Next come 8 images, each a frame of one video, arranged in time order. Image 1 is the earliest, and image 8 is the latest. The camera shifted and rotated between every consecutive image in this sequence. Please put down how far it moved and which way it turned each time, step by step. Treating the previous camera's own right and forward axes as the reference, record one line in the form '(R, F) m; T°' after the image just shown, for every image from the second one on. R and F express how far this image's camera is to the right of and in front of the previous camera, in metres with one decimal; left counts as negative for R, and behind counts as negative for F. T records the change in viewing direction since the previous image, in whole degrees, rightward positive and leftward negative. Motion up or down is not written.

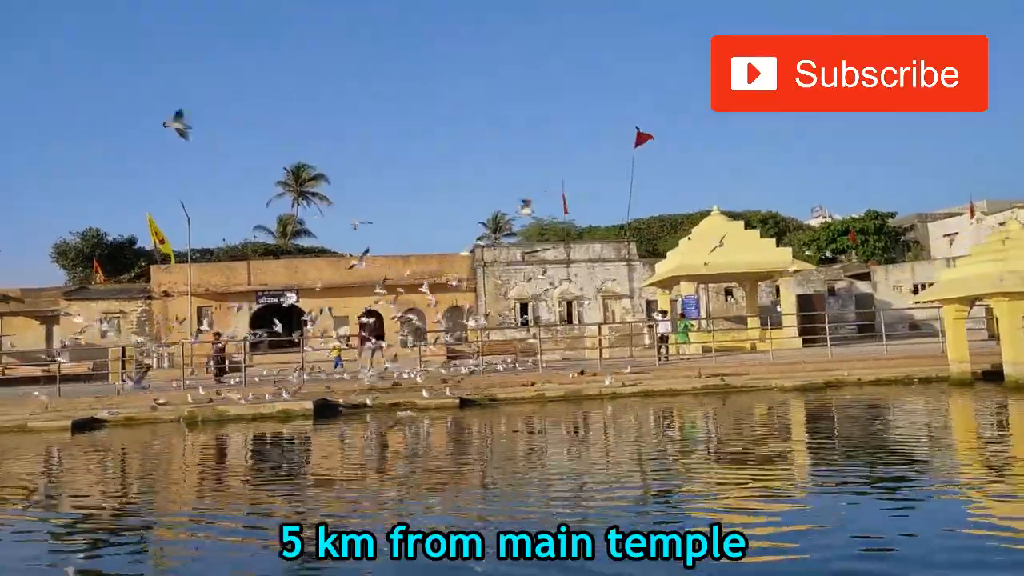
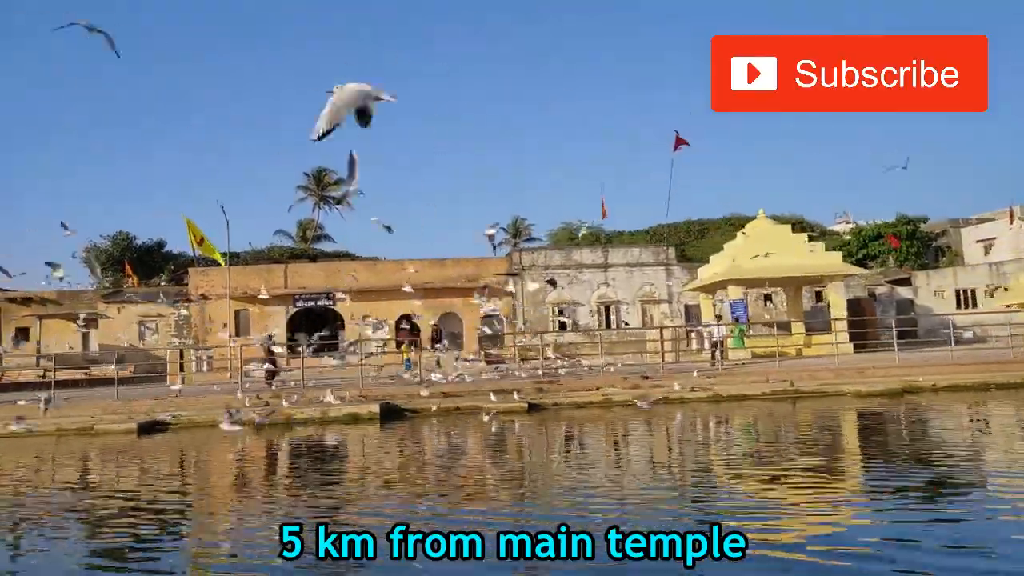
(-1.1, +0.2) m; -1°
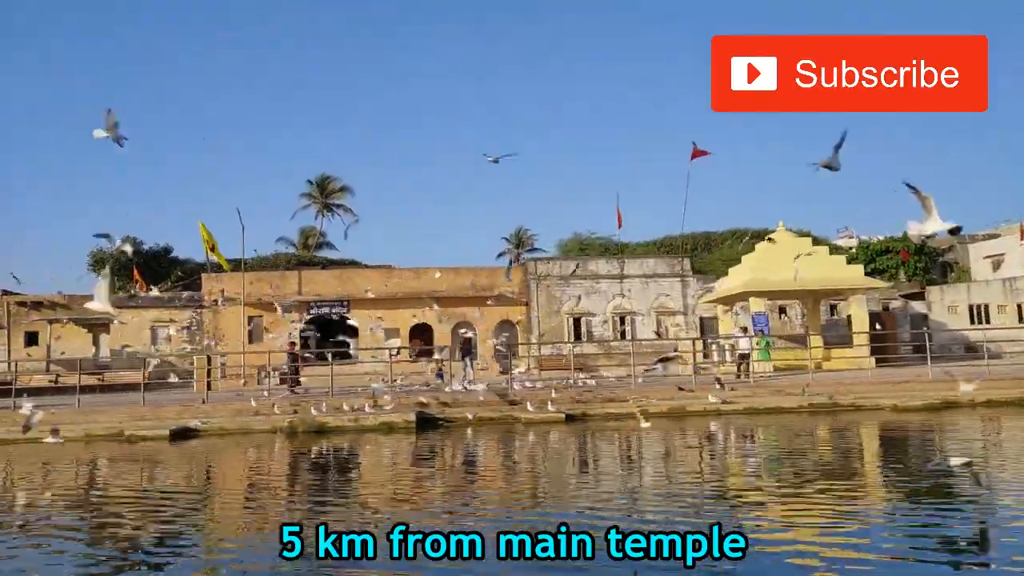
(-0.8, +0.2) m; +1°
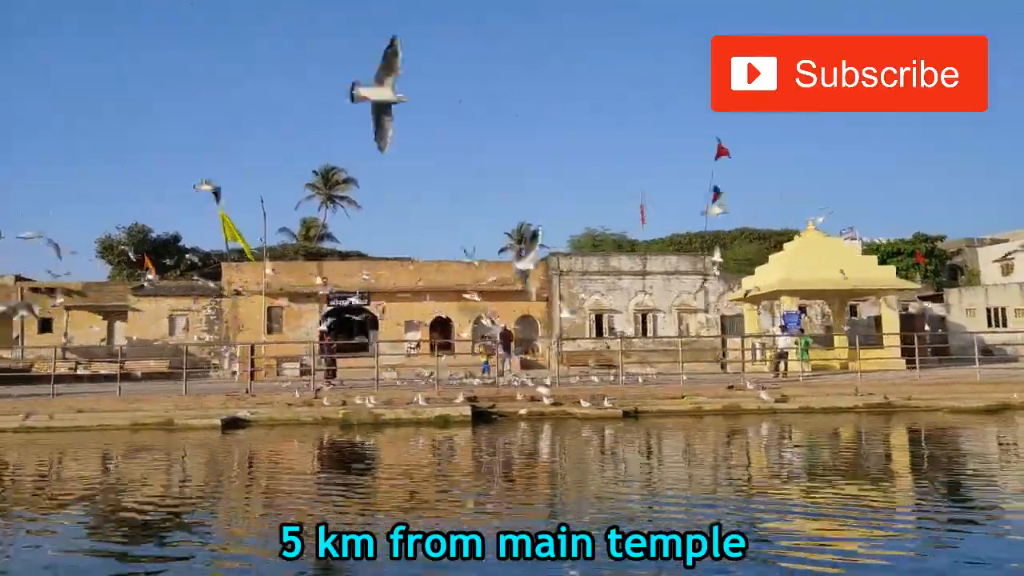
(-1.3, +0.2) m; +1°
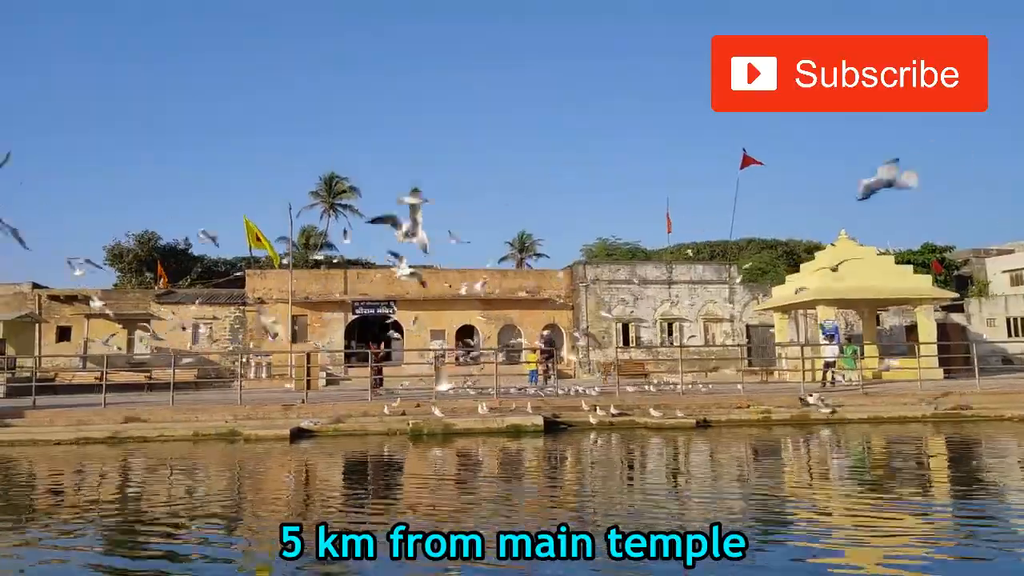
(-1.6, +0.3) m; +1°
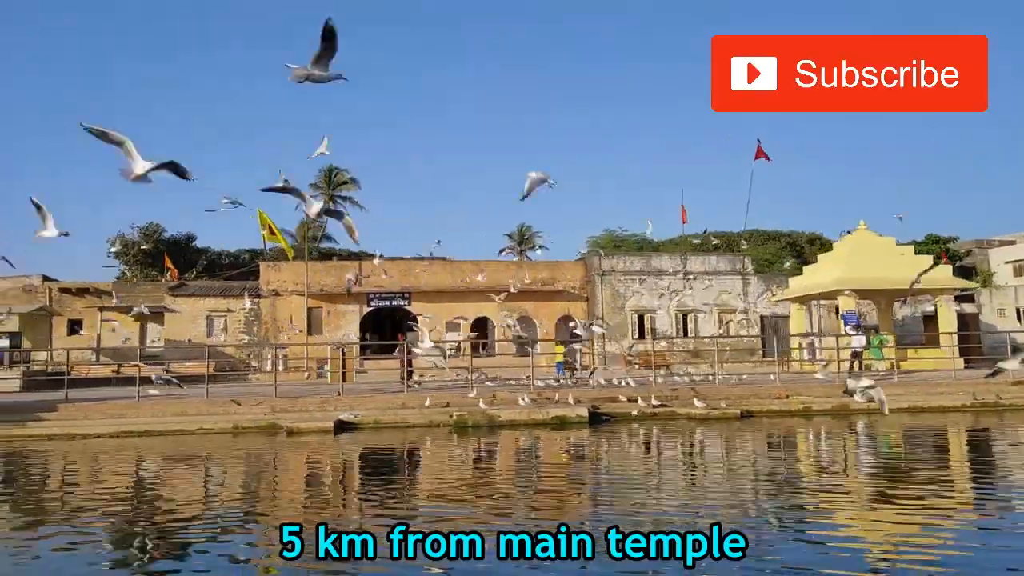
(-0.9, +0.1) m; +1°
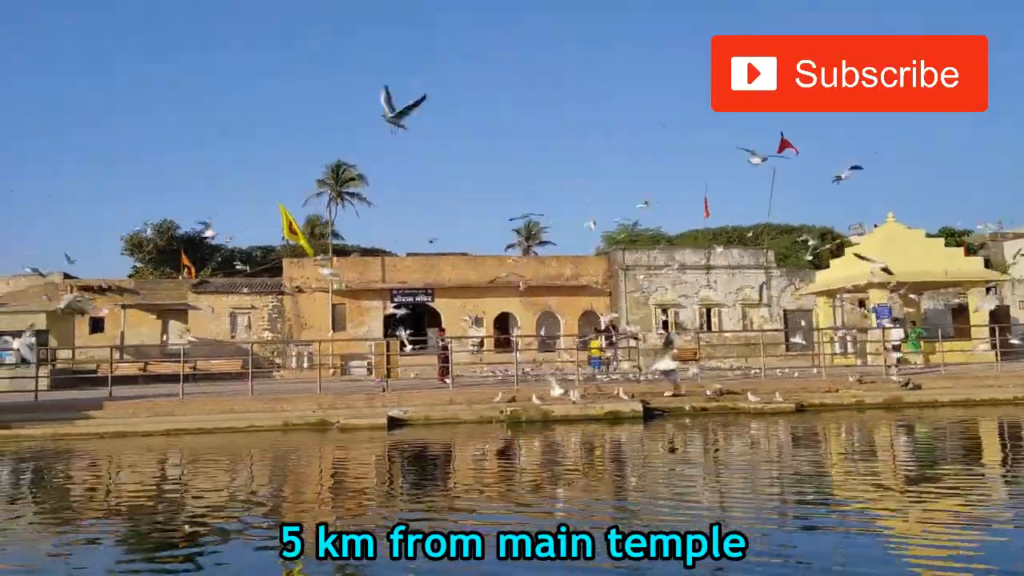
(-0.9, +0.2) m; 0°
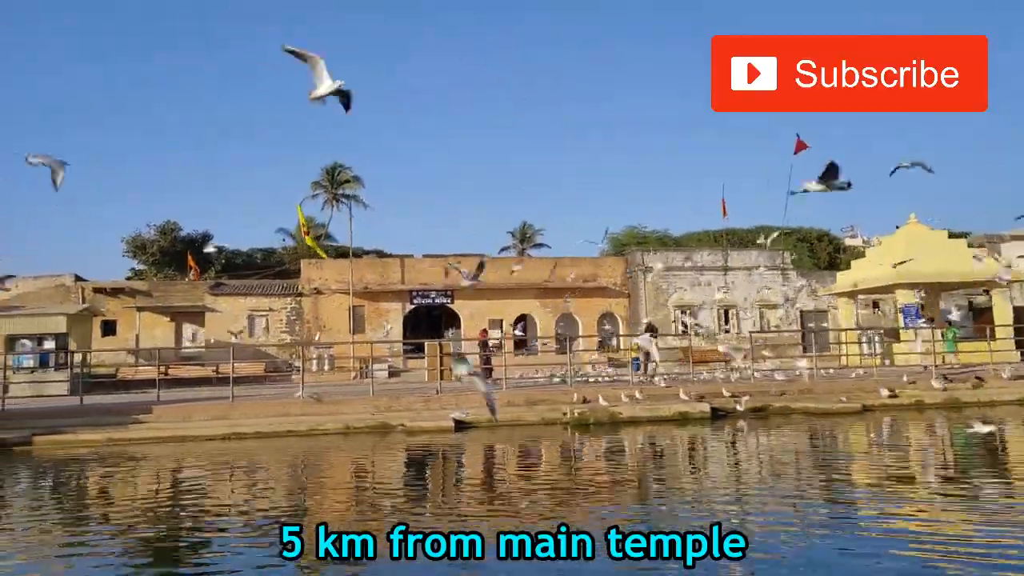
(-1.5, +0.2) m; +2°
